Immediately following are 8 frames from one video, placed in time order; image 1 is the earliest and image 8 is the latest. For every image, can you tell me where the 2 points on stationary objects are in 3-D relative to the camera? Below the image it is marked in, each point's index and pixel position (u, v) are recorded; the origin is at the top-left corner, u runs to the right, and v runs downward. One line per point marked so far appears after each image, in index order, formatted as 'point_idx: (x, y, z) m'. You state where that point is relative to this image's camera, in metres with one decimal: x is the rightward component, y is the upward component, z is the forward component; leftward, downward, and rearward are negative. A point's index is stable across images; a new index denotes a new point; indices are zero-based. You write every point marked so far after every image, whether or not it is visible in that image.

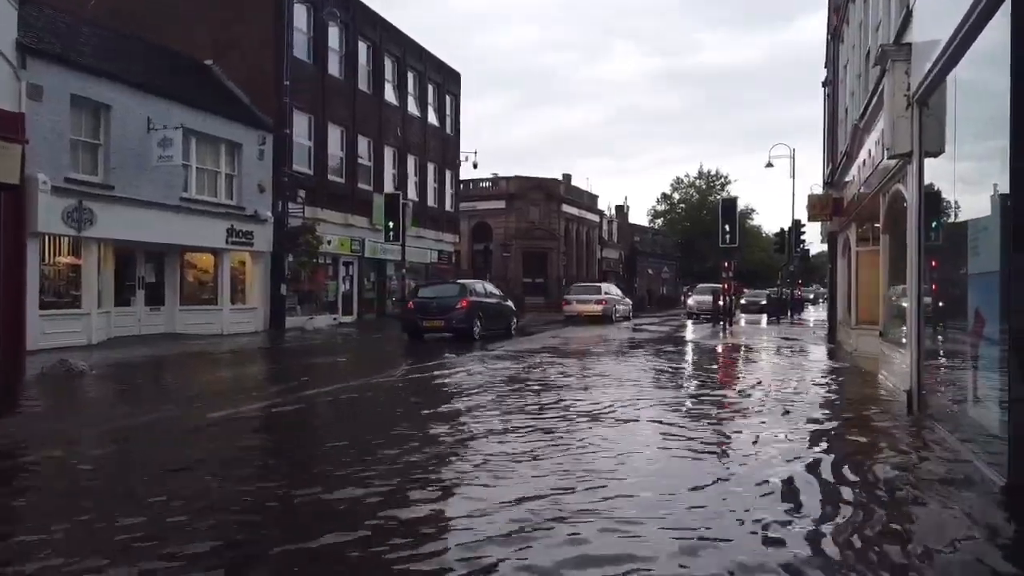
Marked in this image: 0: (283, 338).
0: (-4.5, -1.0, +17.7) m
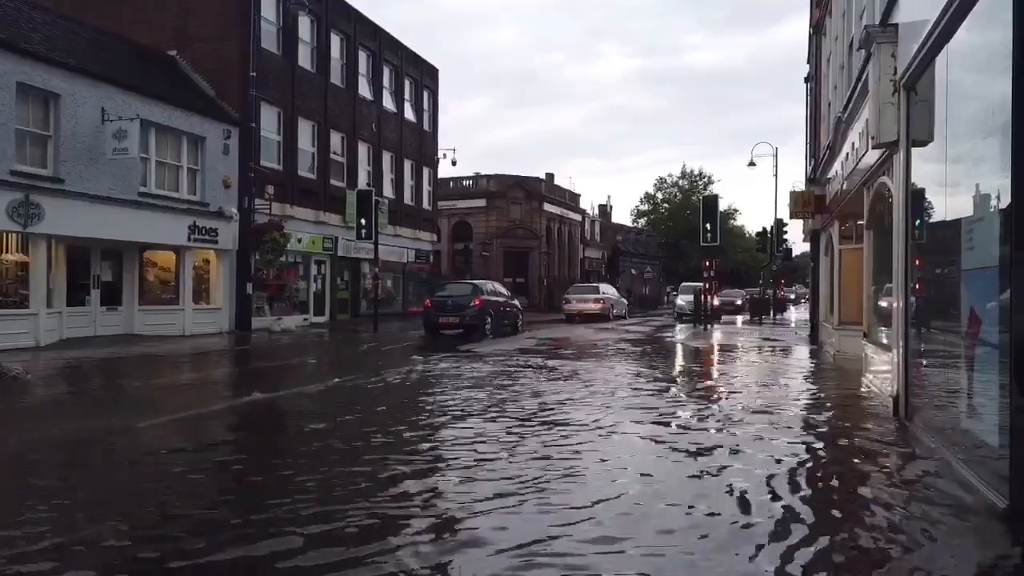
0: (-4.9, -1.0, +17.1) m
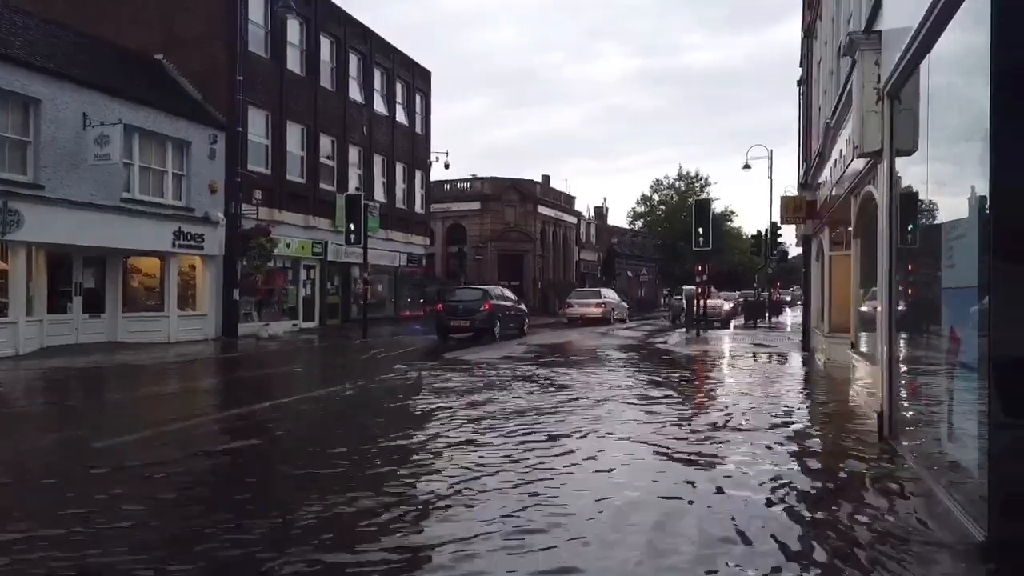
0: (-5.1, -1.1, +16.9) m
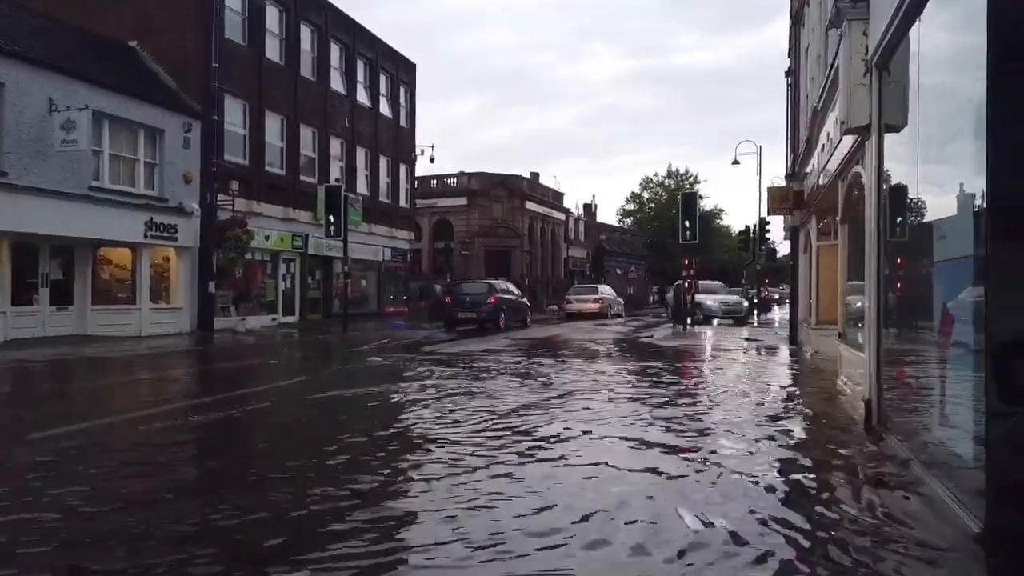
0: (-5.5, -0.9, +16.5) m
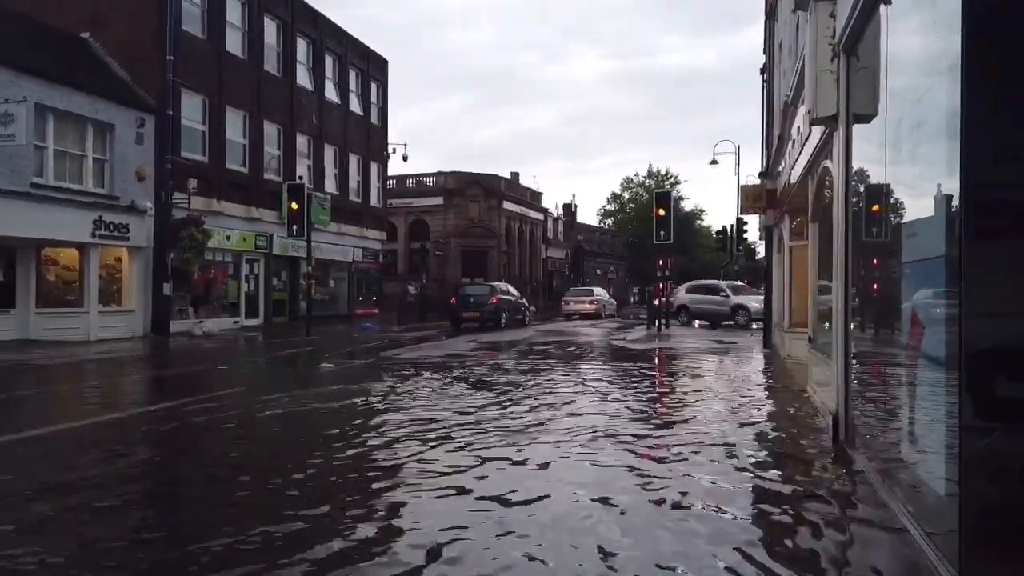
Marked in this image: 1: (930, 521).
0: (-6.0, -1.0, +15.9) m
1: (+1.8, -1.0, +3.9) m
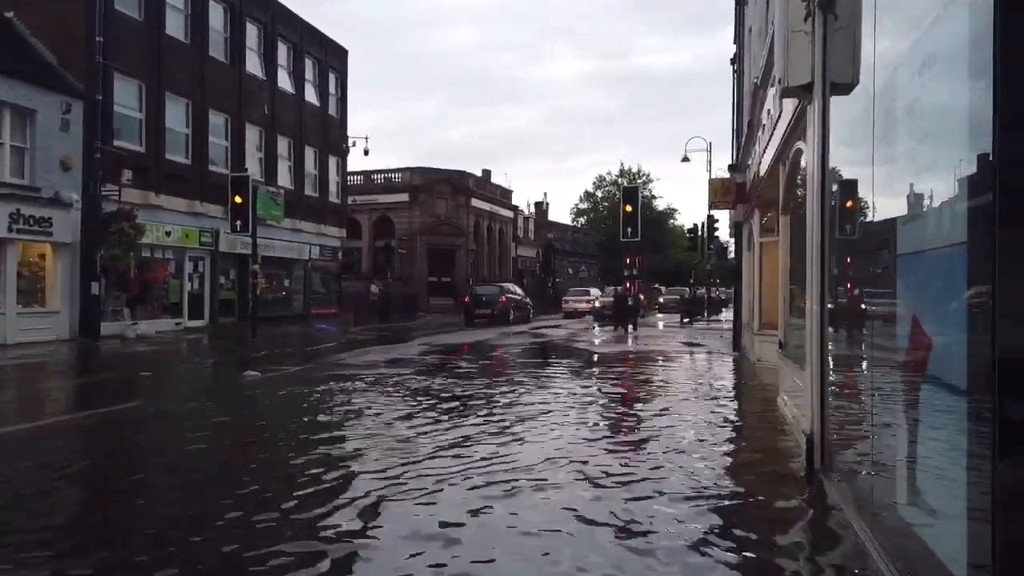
0: (-6.8, -0.9, +14.7) m
1: (+1.4, -1.0, +2.9) m
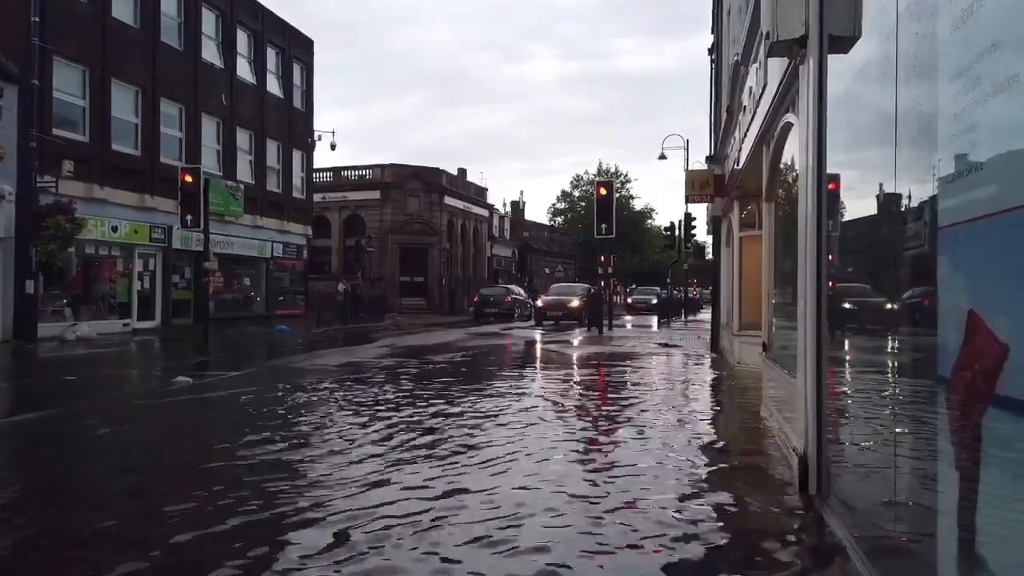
0: (-7.3, -0.9, +13.7) m
1: (+1.1, -1.0, +2.1) m
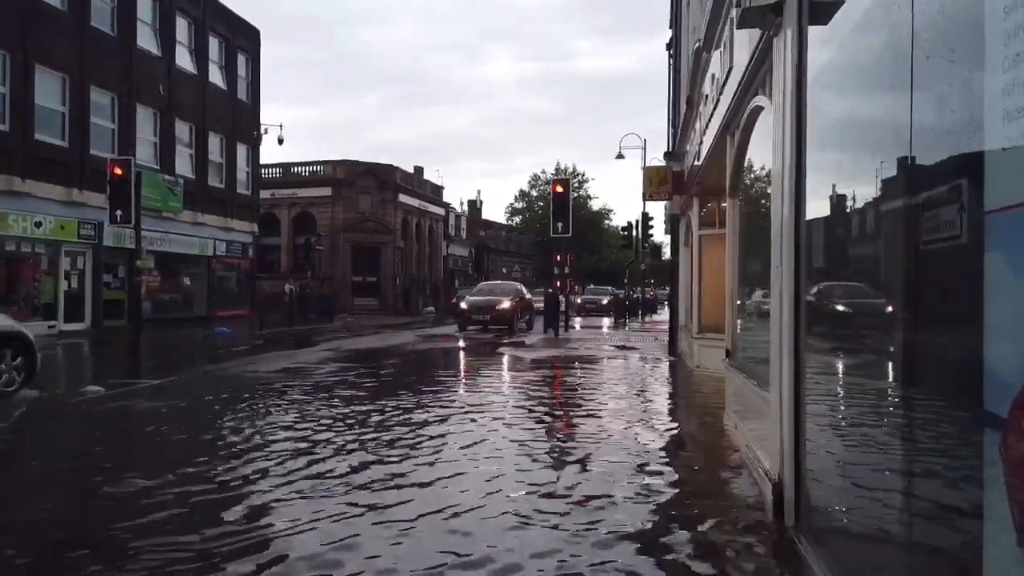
0: (-8.0, -0.9, +12.7) m
1: (+0.9, -1.0, +1.5) m
